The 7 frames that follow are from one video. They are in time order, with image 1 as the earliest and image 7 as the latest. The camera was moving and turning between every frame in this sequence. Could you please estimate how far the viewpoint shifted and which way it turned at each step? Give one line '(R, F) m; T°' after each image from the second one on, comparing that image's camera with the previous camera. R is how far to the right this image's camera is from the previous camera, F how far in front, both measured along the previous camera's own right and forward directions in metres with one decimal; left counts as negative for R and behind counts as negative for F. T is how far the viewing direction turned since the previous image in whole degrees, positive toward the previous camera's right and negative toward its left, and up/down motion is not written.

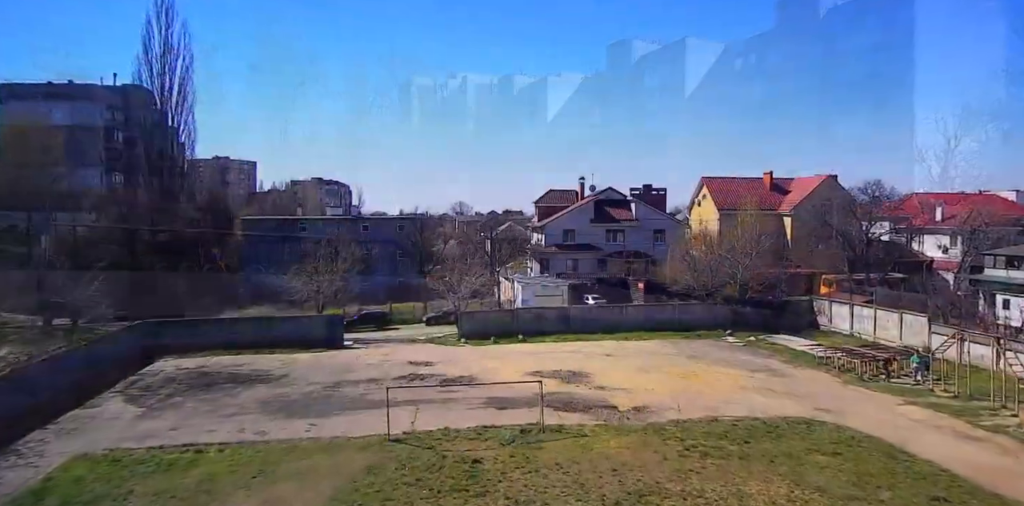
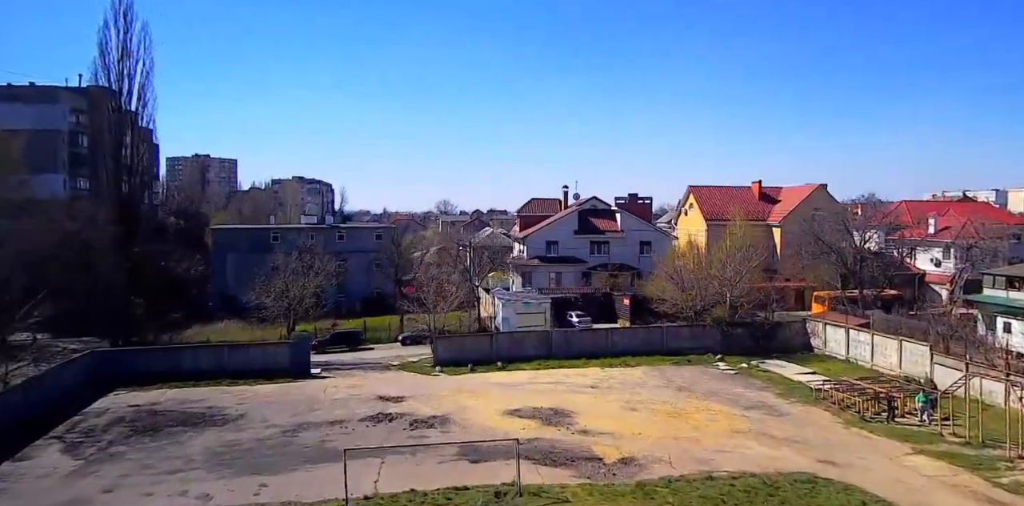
(+0.2, +1.2) m; +1°
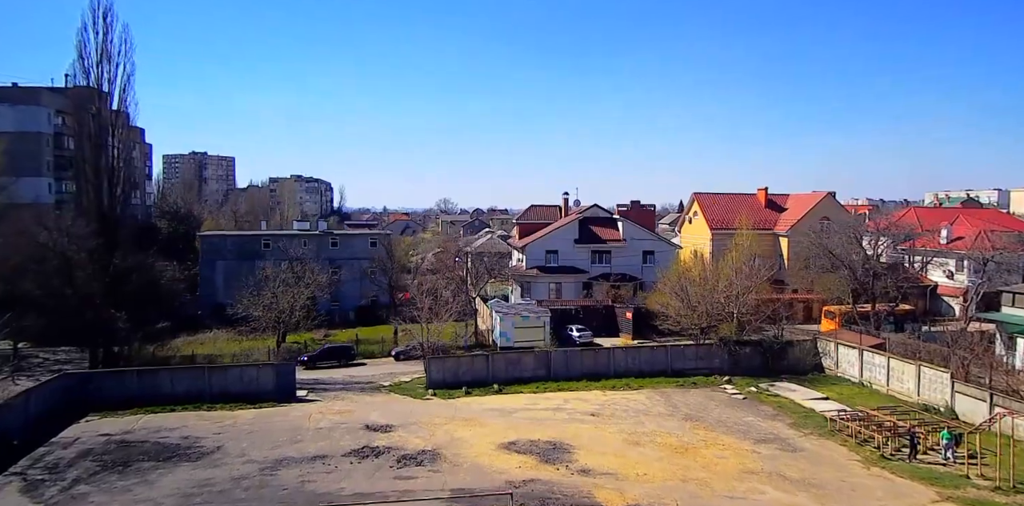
(+0.1, +1.0) m; 0°
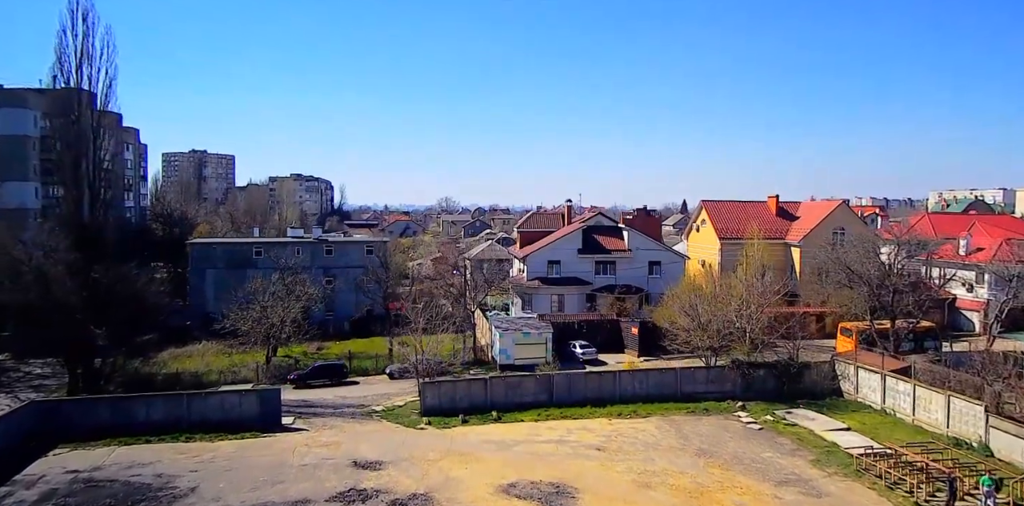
(0.0, +1.1) m; 0°
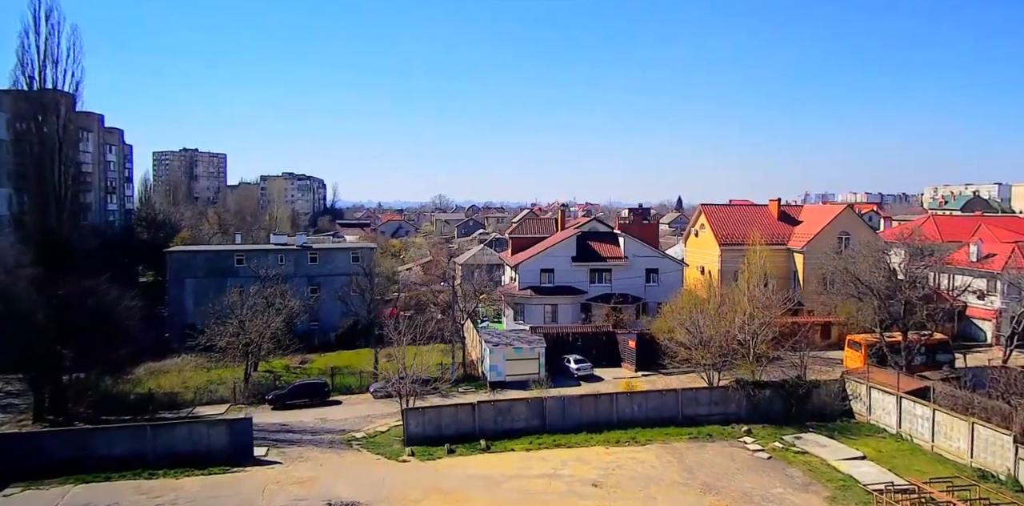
(+0.1, +1.2) m; 0°
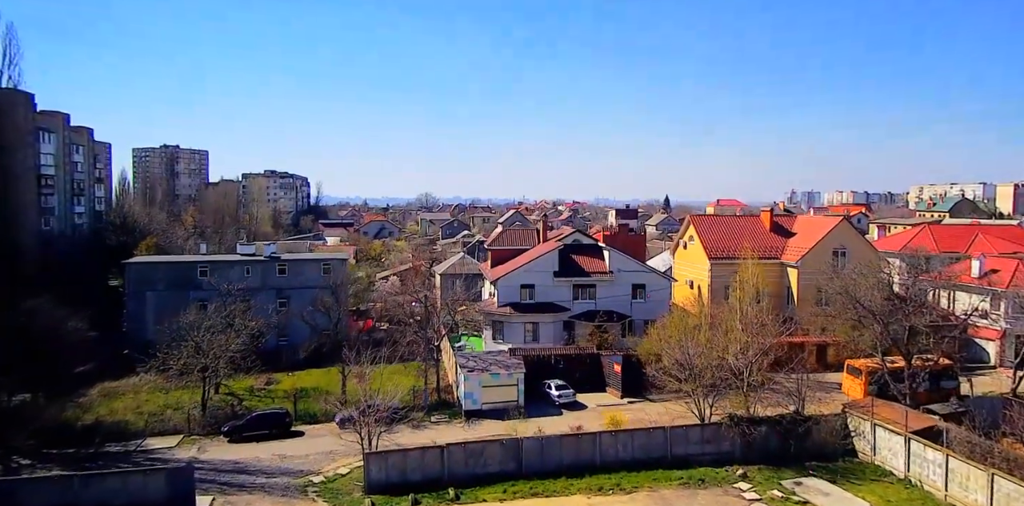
(+0.3, +1.5) m; +1°
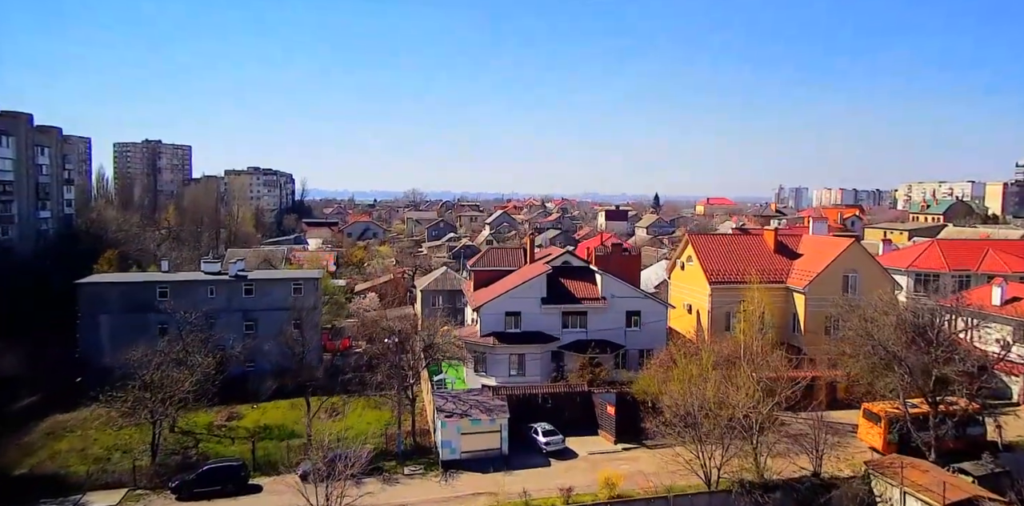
(+0.1, +2.0) m; +1°
